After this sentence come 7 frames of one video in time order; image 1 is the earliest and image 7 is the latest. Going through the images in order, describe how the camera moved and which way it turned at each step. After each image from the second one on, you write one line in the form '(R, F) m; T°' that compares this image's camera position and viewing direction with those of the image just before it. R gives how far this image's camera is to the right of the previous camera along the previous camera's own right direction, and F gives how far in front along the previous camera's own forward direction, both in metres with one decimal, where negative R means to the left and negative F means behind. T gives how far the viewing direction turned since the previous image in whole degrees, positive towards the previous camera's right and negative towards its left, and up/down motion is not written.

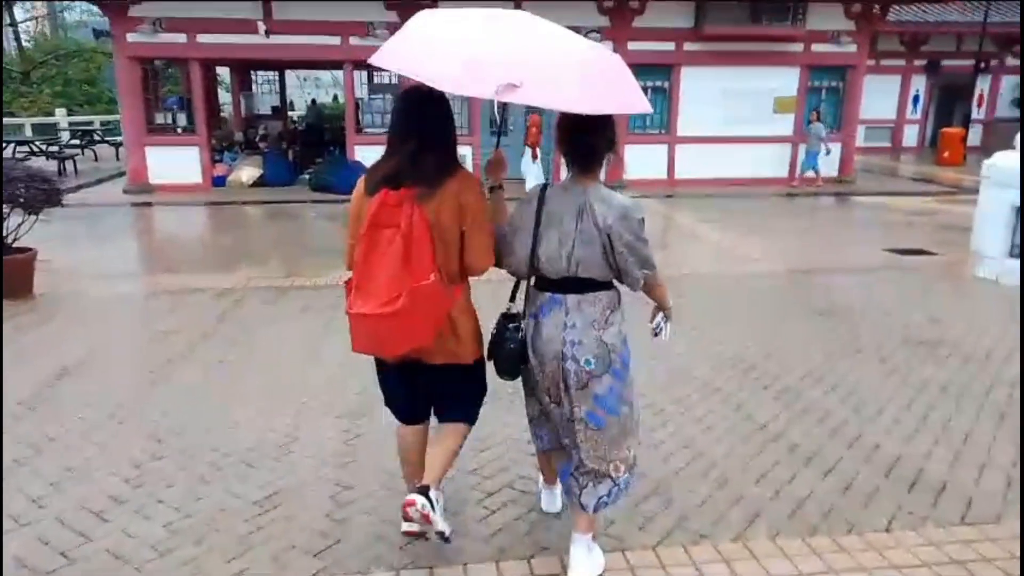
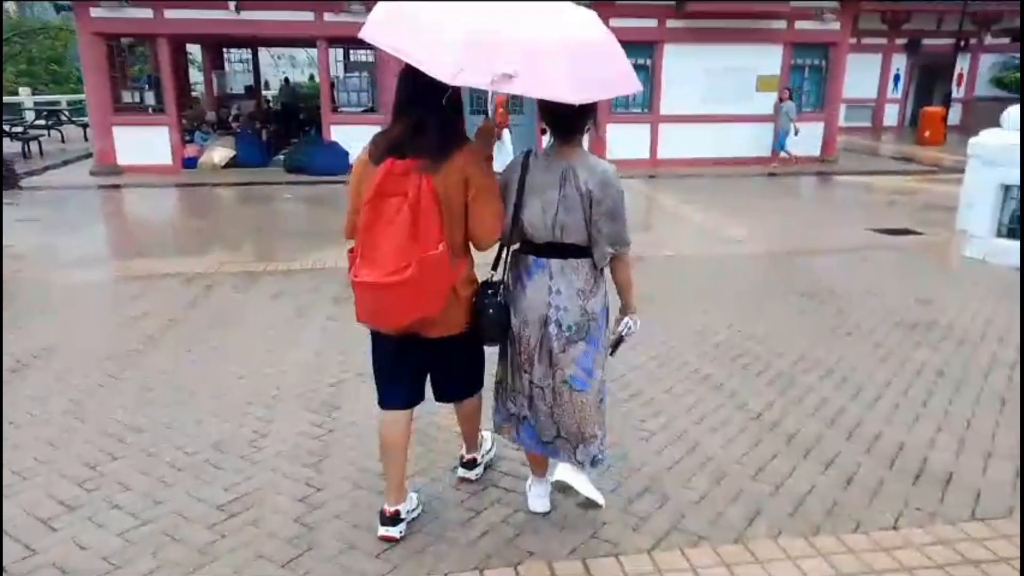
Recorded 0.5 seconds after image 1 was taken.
(0.0, +0.2) m; +2°
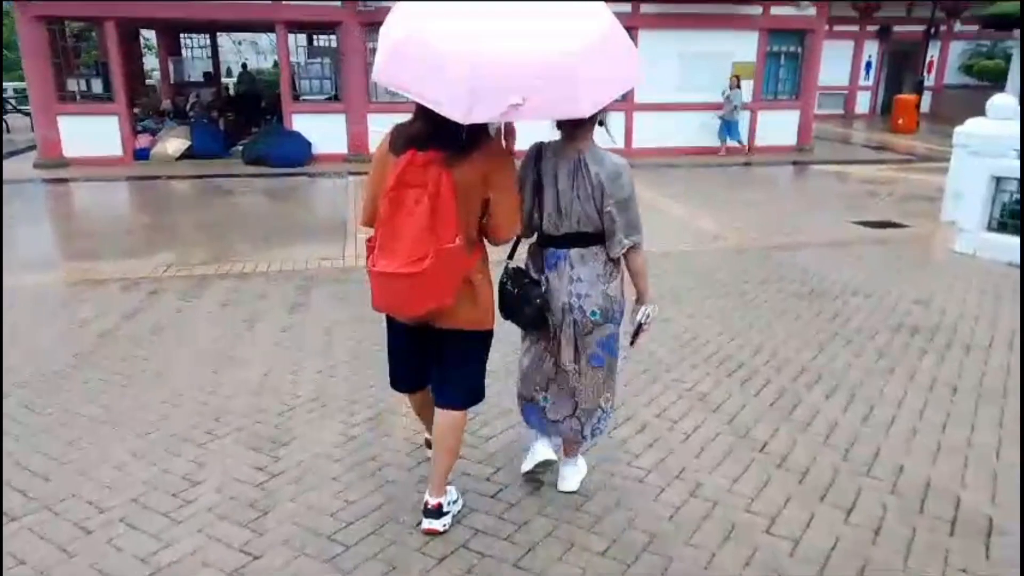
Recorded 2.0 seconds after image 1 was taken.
(0.0, +0.5) m; +2°
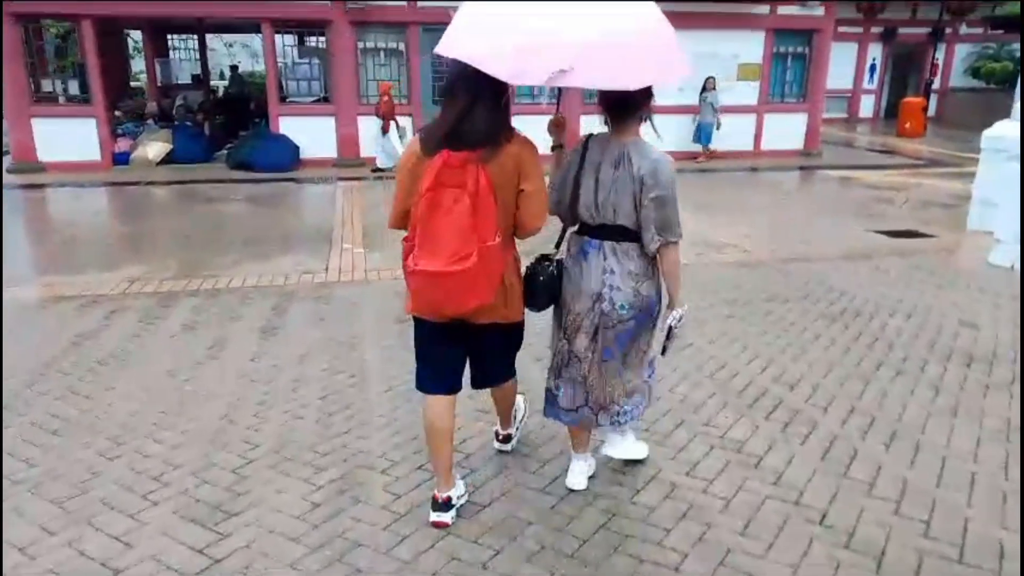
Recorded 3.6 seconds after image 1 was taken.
(0.0, +0.6) m; 0°
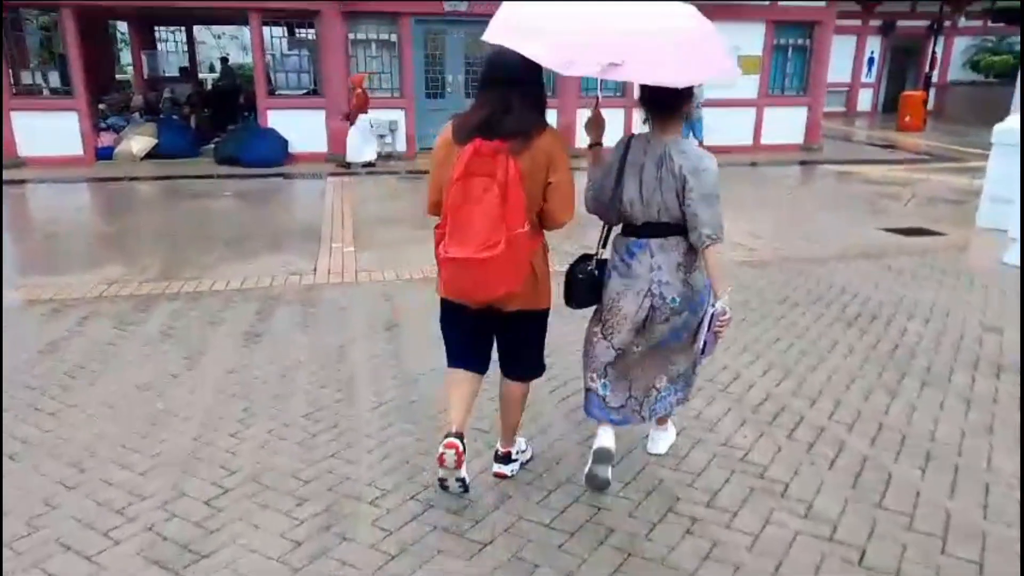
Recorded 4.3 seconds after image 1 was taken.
(0.0, +0.3) m; +1°
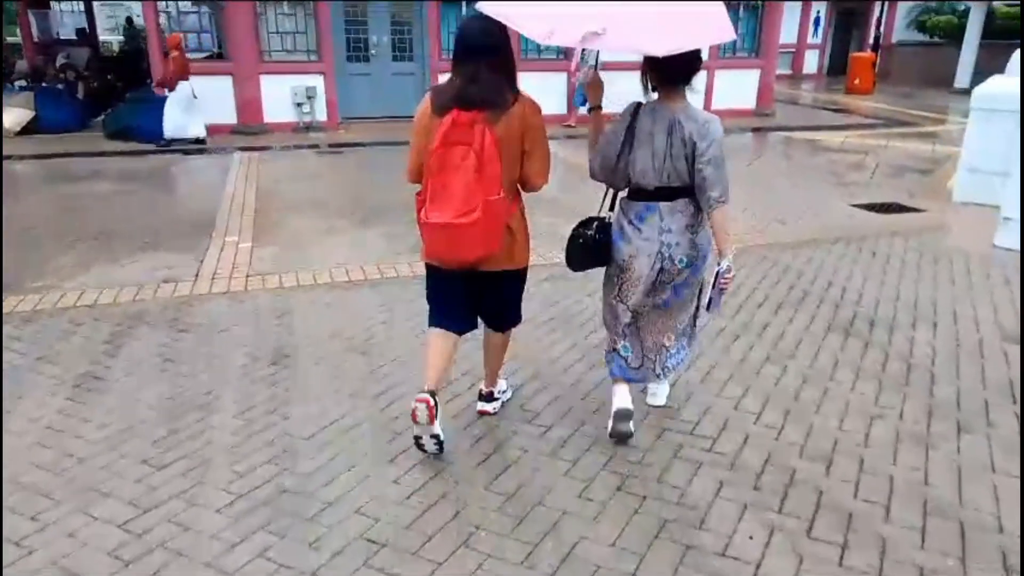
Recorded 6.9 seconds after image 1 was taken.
(+0.1, +1.1) m; +4°
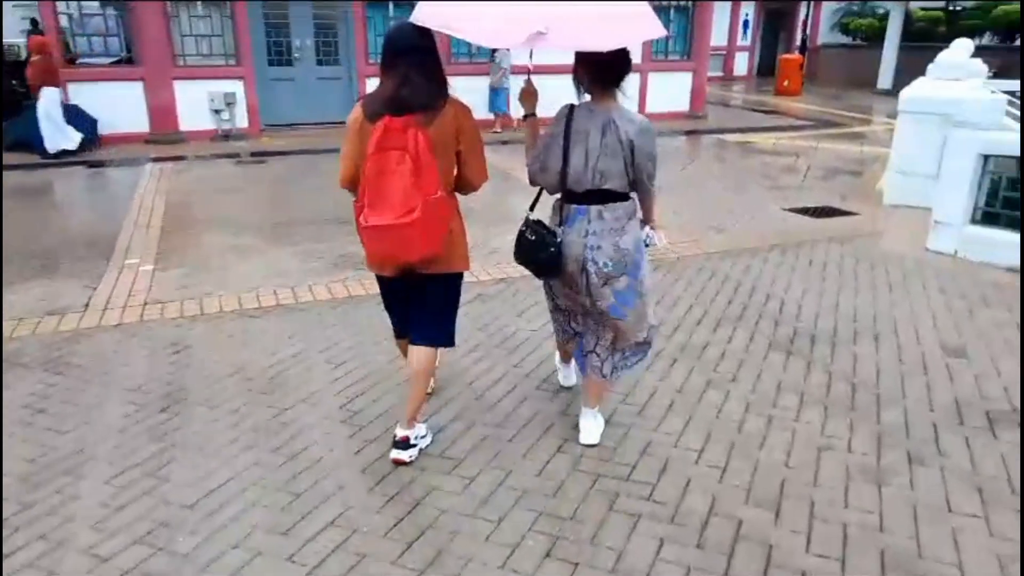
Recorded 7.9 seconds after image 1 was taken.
(+0.1, +0.3) m; +4°
